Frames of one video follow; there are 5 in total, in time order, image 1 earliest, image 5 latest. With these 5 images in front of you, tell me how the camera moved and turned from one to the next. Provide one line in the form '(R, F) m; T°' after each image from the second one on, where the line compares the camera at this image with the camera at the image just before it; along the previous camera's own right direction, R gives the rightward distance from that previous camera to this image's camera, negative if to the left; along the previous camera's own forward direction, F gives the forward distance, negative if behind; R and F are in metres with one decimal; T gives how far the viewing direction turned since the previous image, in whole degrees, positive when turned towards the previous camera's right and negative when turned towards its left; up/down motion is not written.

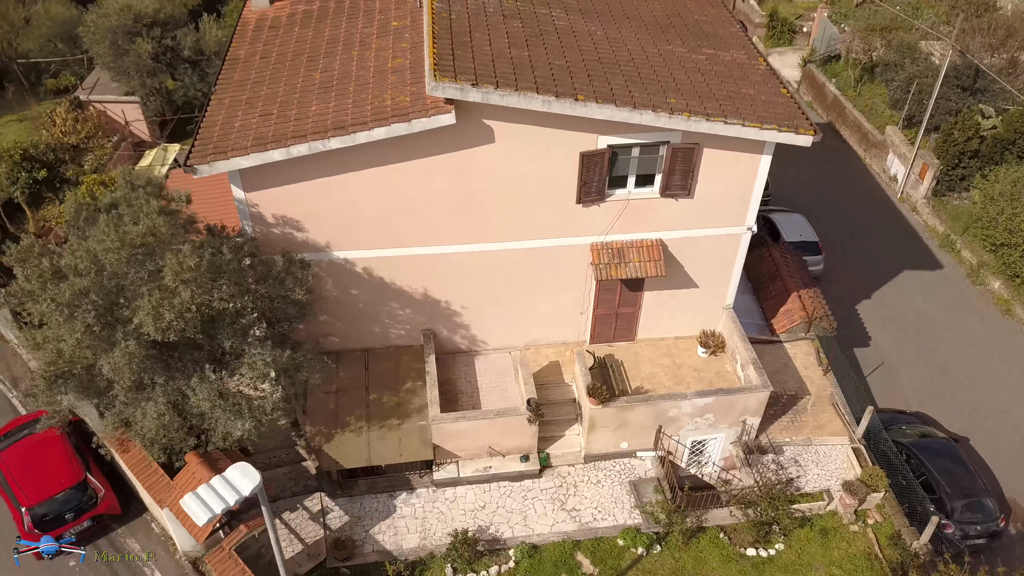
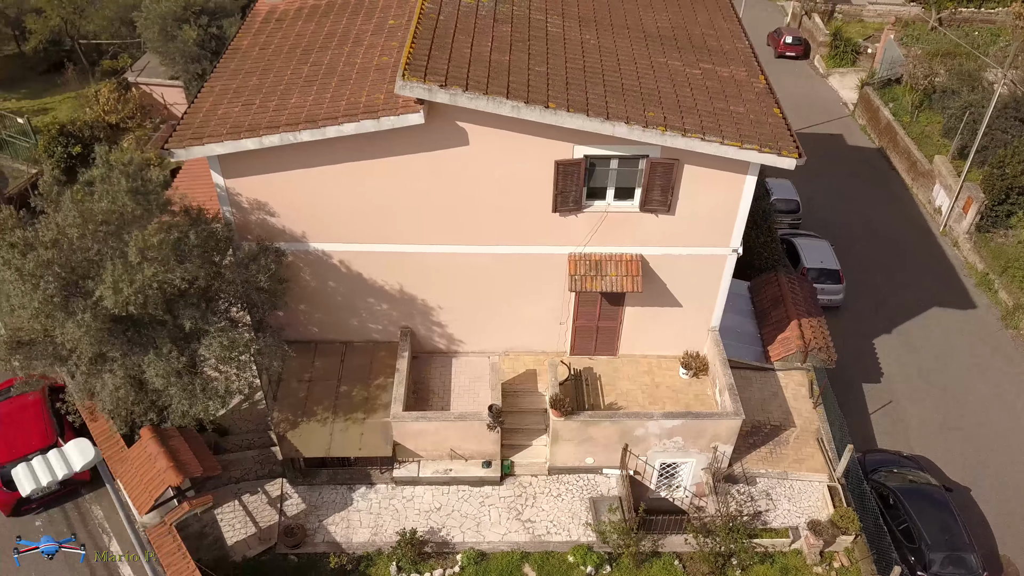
(+1.8, +0.2) m; -5°
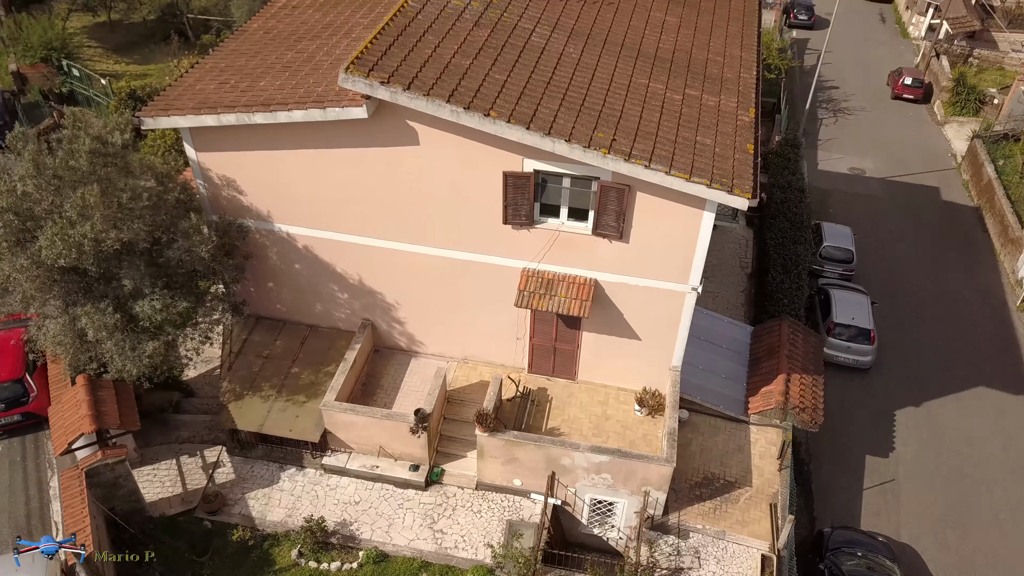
(+3.3, +0.5) m; -9°
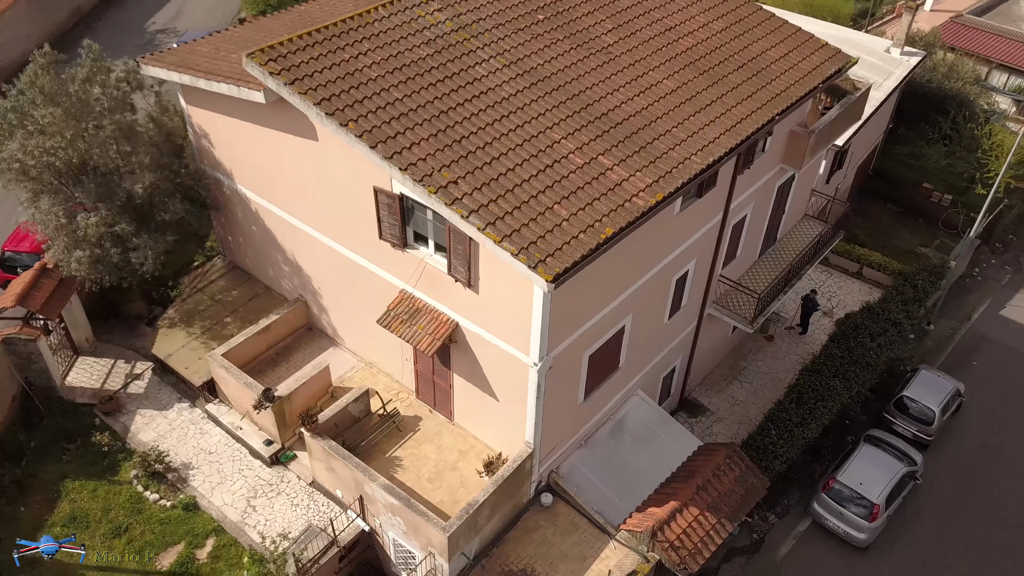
(+7.0, +1.8) m; -21°
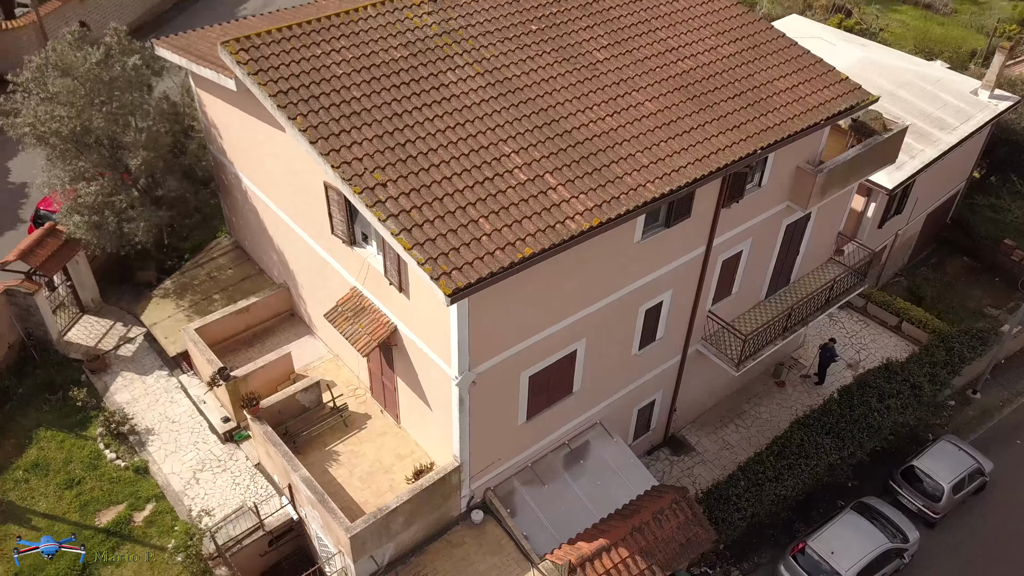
(+2.9, +0.5) m; -8°
